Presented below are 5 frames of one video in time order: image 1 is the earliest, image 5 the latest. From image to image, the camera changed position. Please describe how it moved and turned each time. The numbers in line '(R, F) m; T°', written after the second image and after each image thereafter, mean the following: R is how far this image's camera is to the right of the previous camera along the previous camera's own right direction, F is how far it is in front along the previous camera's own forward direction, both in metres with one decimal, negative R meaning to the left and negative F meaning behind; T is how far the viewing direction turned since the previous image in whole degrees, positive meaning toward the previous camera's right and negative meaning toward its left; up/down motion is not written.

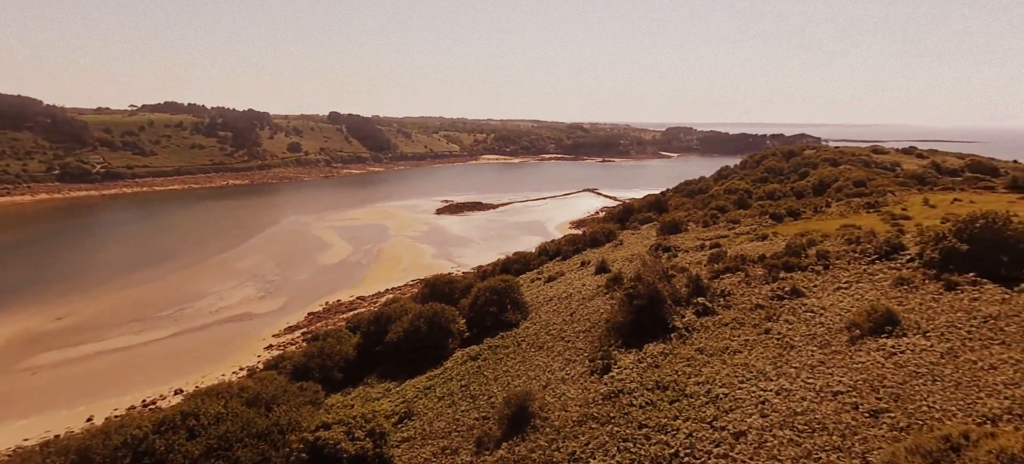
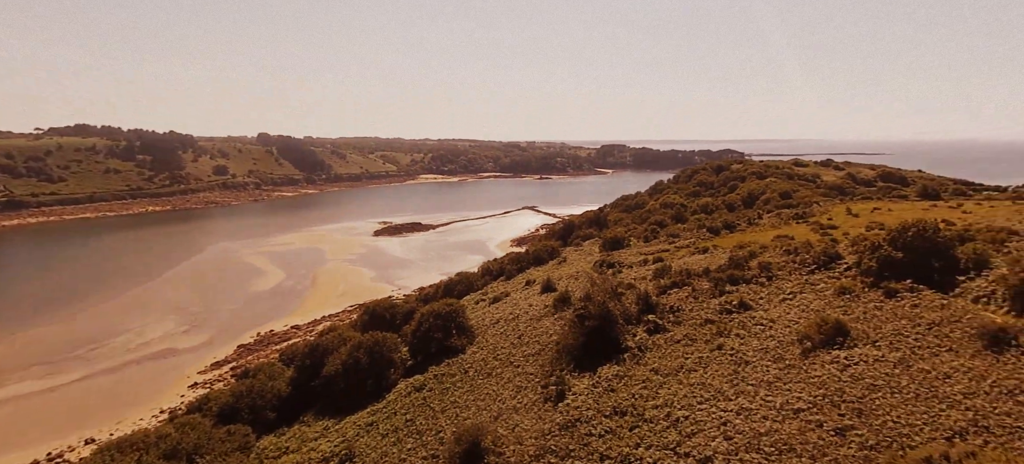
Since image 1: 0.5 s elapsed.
(-0.1, +0.9) m; +6°
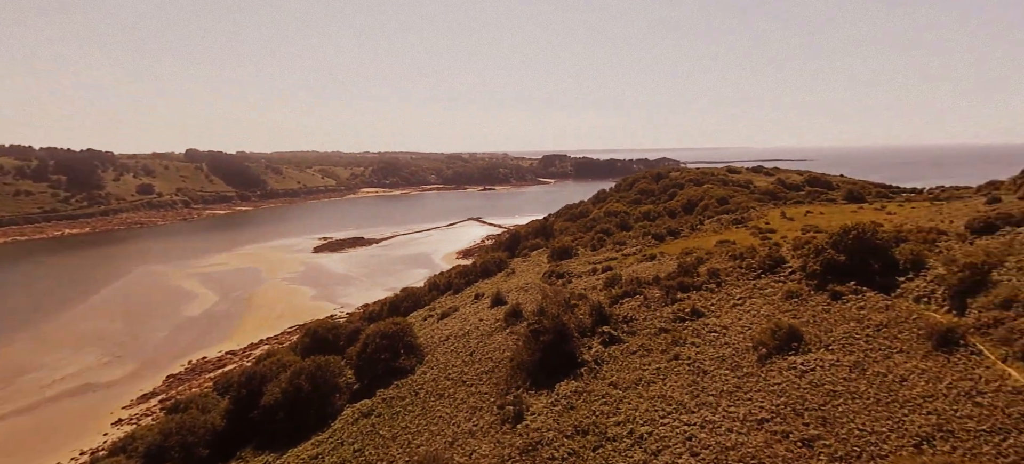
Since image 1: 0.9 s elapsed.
(-0.2, +0.7) m; +6°
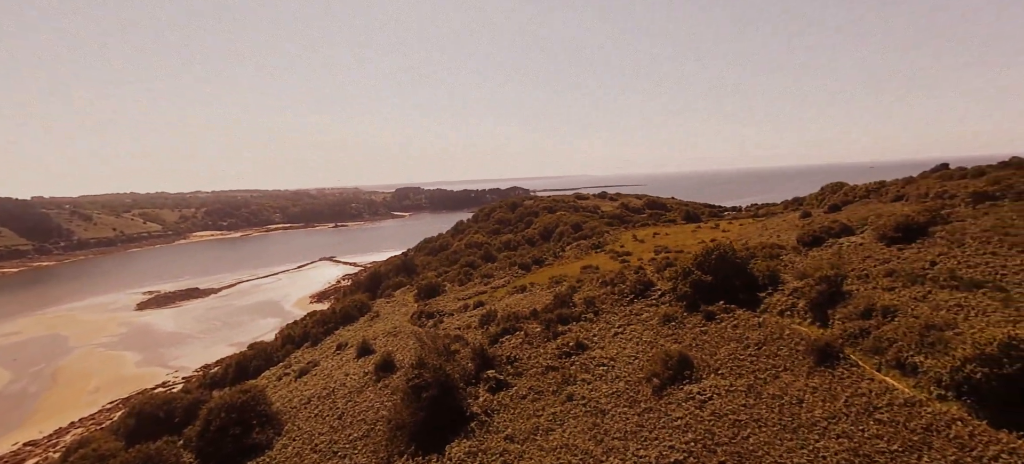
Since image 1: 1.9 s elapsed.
(-0.4, +1.6) m; +15°
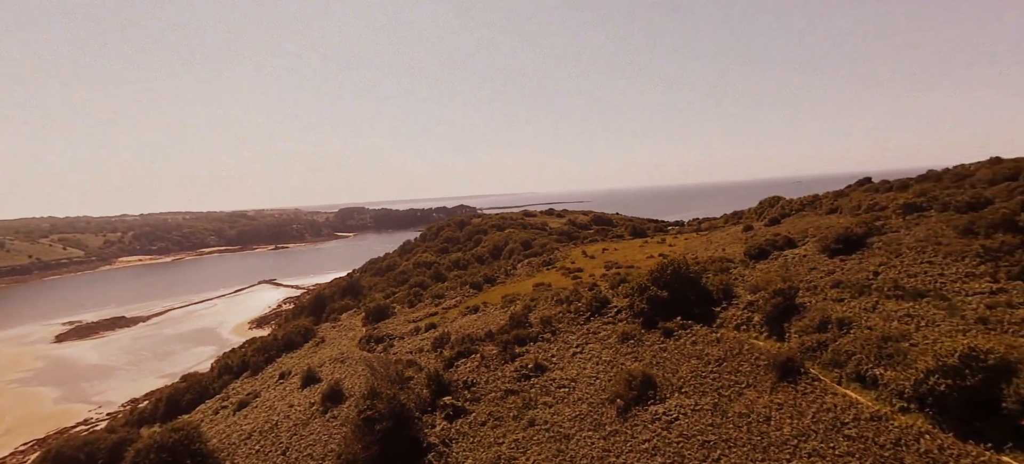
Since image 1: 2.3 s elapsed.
(-0.2, +0.5) m; +6°
